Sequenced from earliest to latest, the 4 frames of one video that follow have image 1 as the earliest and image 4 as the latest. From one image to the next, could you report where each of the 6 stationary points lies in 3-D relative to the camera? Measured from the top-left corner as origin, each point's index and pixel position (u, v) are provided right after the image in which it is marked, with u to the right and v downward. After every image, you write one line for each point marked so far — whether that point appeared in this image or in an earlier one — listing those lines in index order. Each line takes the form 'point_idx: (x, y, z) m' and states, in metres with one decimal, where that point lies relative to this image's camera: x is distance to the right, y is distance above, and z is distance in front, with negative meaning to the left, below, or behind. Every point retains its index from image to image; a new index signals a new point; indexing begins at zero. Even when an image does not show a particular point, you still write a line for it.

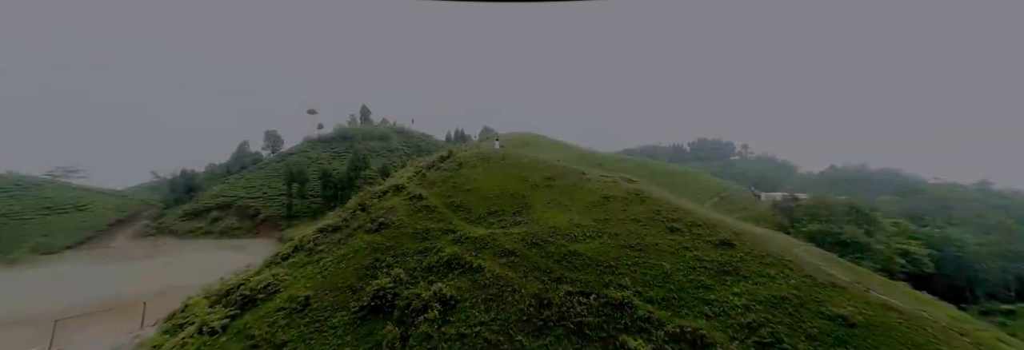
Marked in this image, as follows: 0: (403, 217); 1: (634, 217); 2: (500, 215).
0: (-6.0, -2.3, +19.4) m
1: (+6.1, -2.2, +17.9) m
2: (-0.6, -2.3, +19.6) m
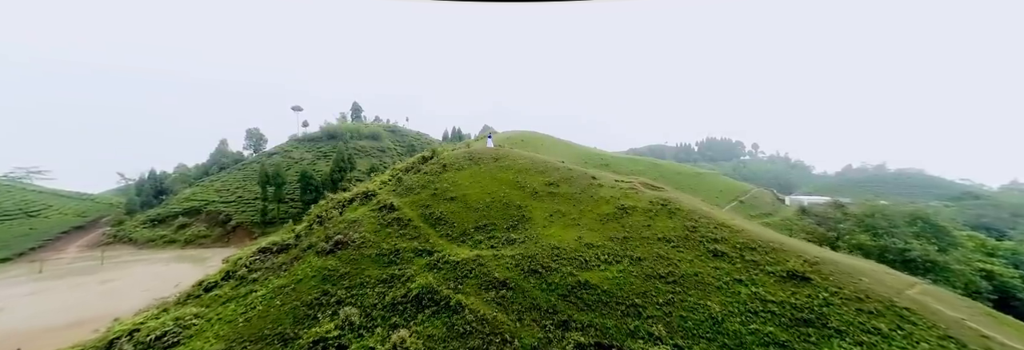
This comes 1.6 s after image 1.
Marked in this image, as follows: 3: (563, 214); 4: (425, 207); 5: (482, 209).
0: (-6.3, -2.6, +15.4) m
1: (+5.8, -2.4, +13.8) m
2: (-0.9, -2.5, +15.5) m
3: (+2.3, -1.8, +16.3) m
4: (-4.2, -1.5, +17.2) m
5: (-1.4, -1.7, +16.8) m
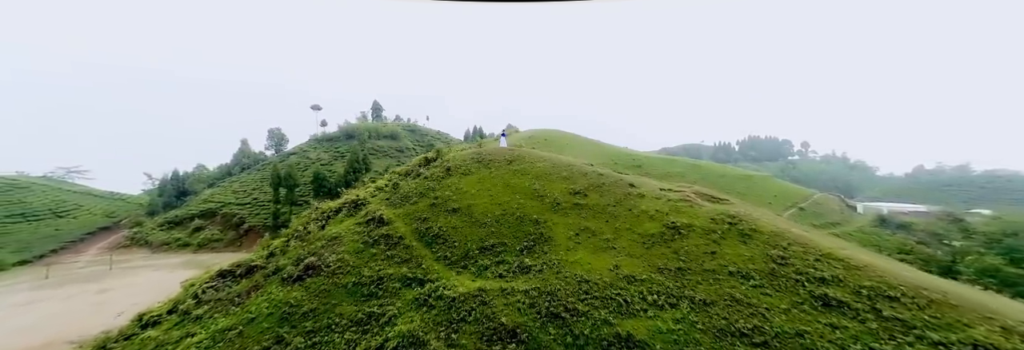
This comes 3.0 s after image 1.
0: (-5.8, -2.8, +12.3) m
1: (+6.2, -2.7, +9.9) m
2: (-0.4, -2.7, +12.1) m
3: (+2.9, -2.1, +12.6) m
4: (-3.6, -1.8, +14.0) m
5: (-0.8, -1.9, +13.4) m
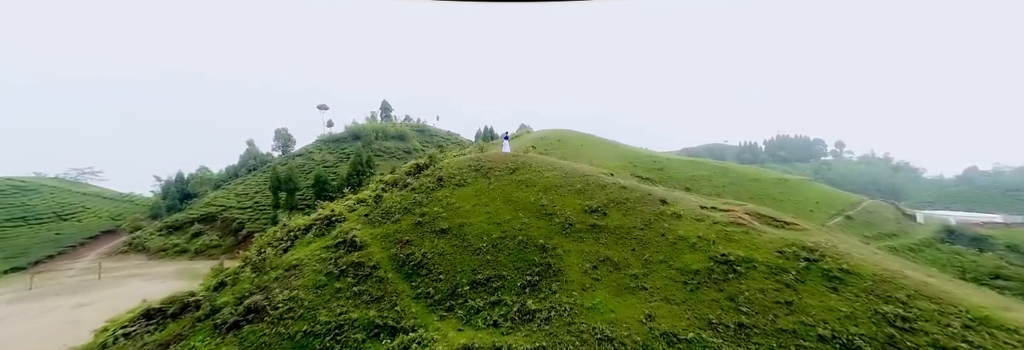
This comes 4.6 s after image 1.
0: (-5.8, -3.2, +9.8) m
1: (+6.1, -3.1, +6.8) m
2: (-0.4, -3.2, +9.3) m
3: (+2.9, -2.5, +9.7) m
4: (-3.5, -2.2, +11.3) m
5: (-0.8, -2.3, +10.7) m
